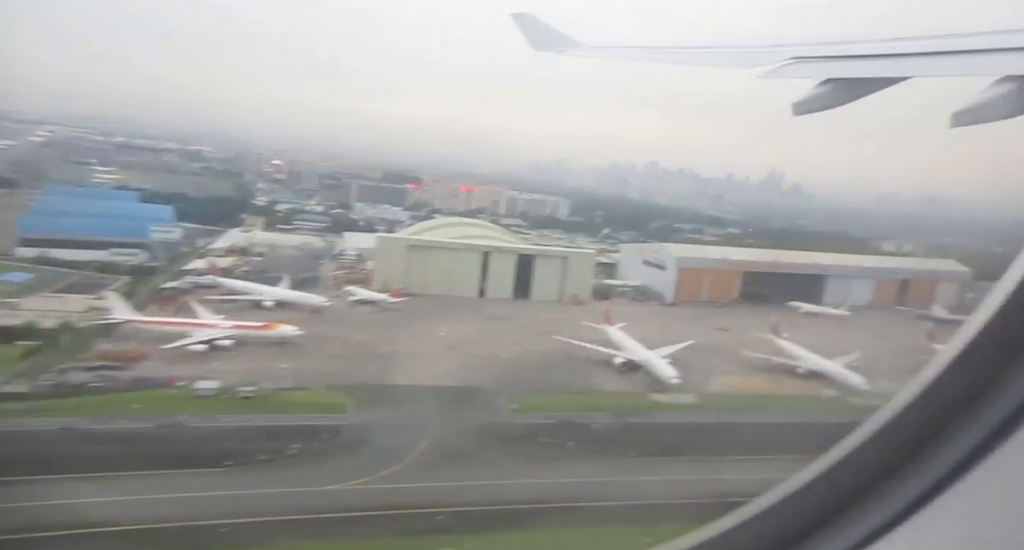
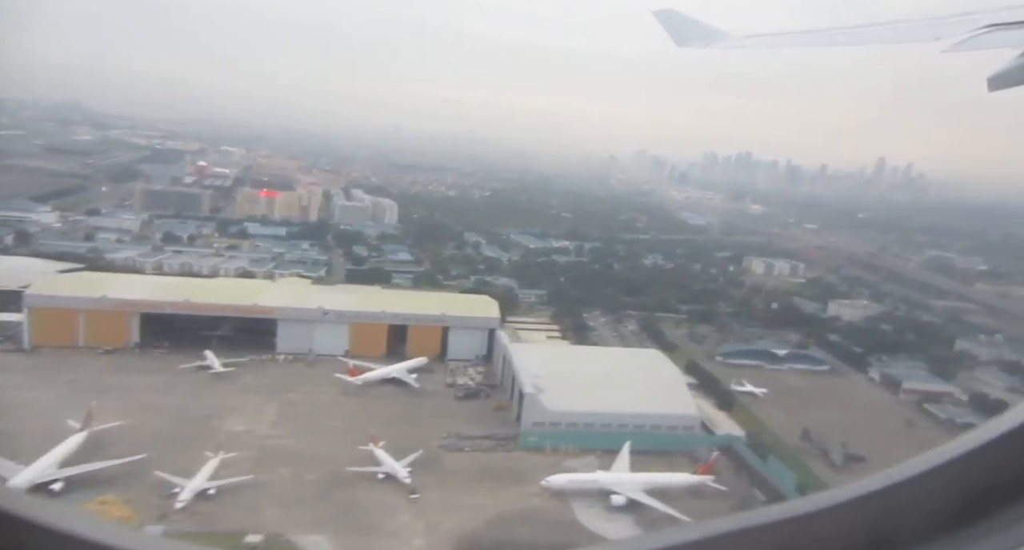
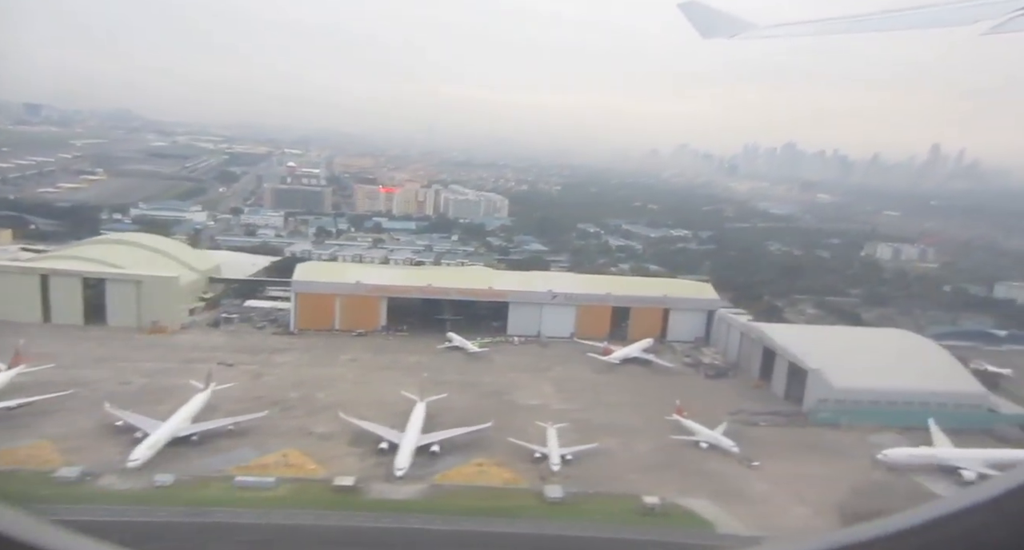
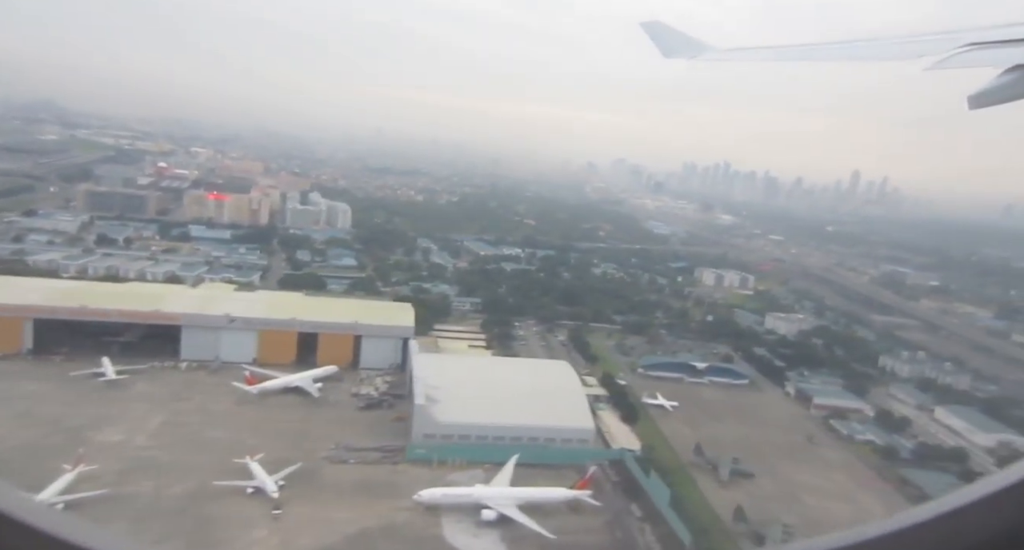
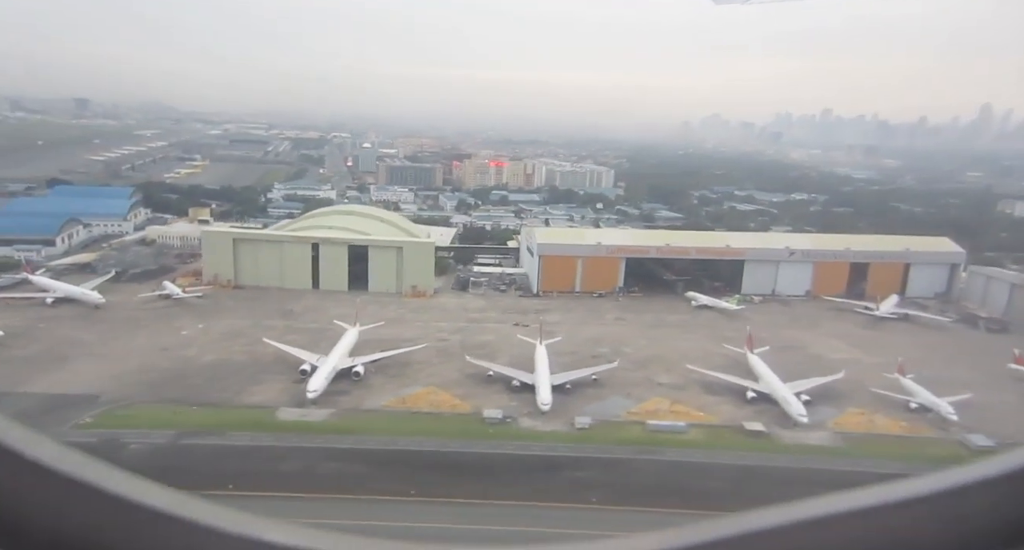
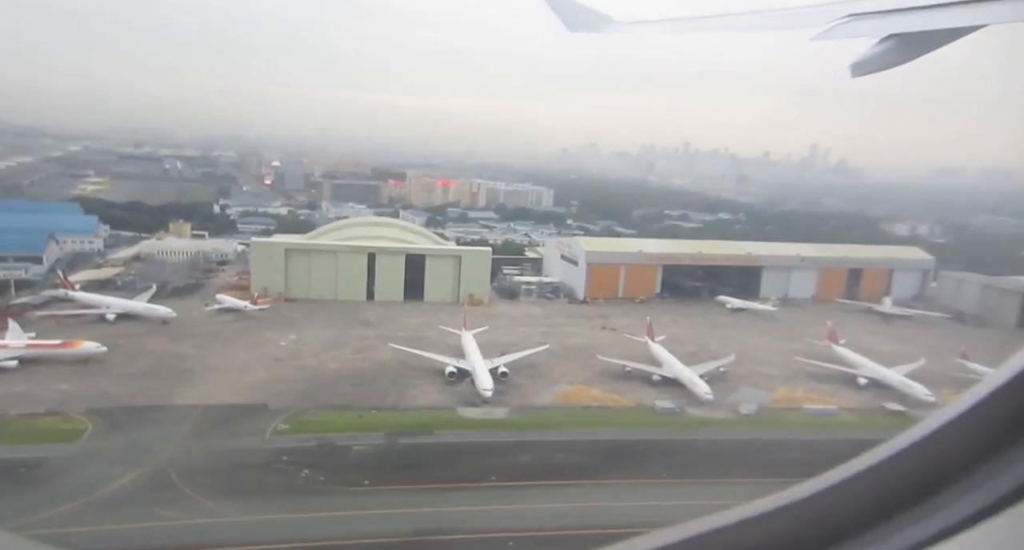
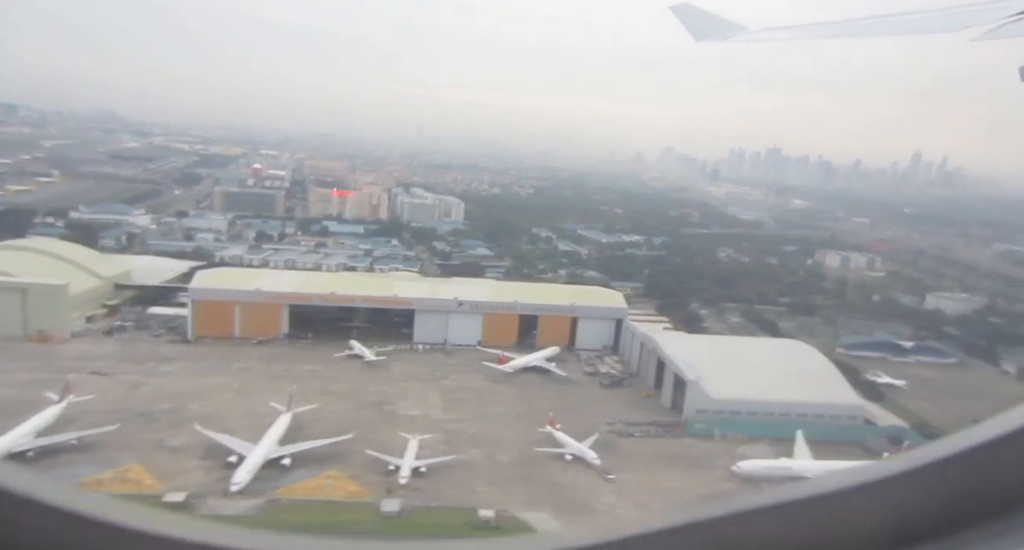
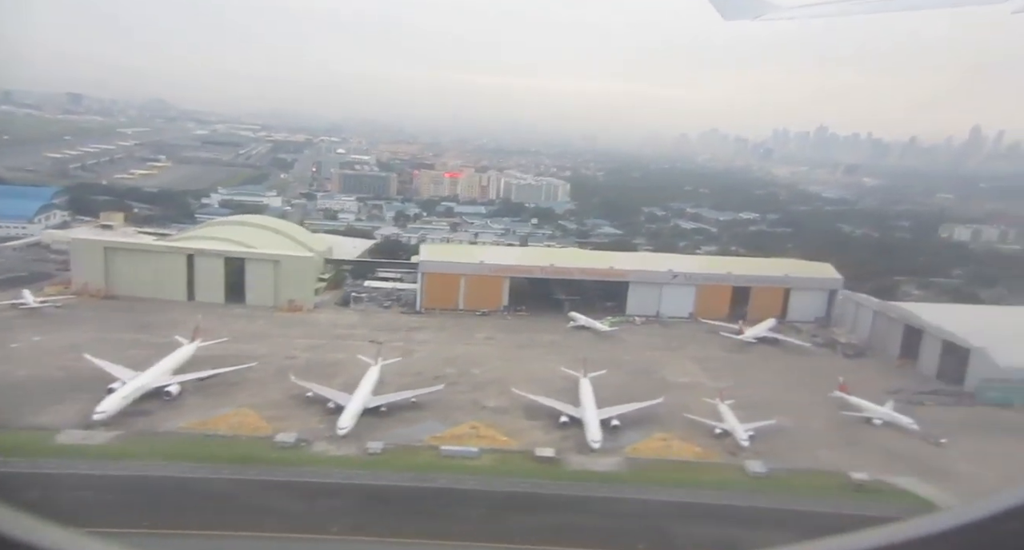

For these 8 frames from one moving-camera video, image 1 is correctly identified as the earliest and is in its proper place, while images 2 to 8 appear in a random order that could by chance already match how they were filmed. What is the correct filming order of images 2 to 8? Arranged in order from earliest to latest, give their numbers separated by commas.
6, 5, 8, 3, 7, 2, 4
